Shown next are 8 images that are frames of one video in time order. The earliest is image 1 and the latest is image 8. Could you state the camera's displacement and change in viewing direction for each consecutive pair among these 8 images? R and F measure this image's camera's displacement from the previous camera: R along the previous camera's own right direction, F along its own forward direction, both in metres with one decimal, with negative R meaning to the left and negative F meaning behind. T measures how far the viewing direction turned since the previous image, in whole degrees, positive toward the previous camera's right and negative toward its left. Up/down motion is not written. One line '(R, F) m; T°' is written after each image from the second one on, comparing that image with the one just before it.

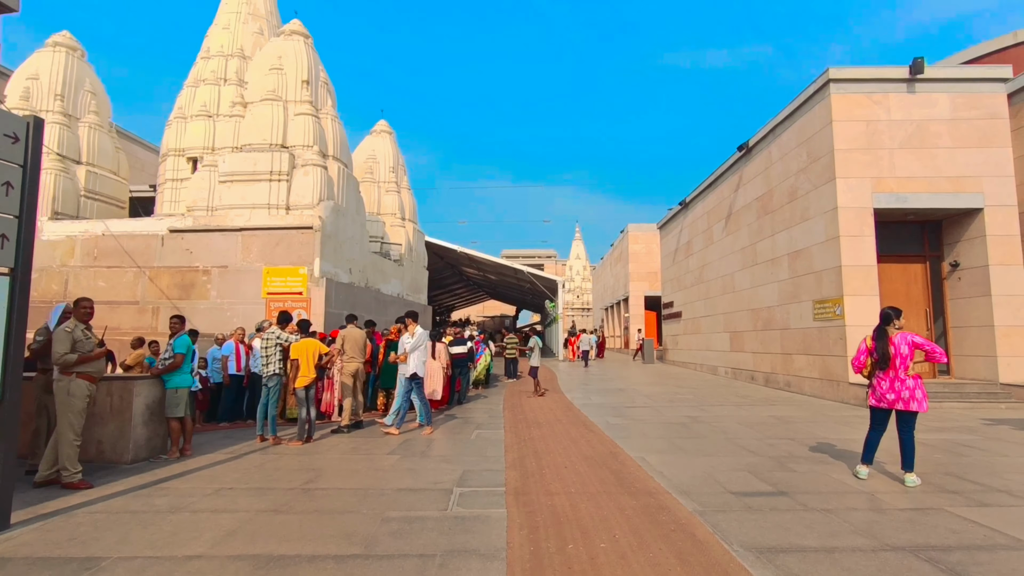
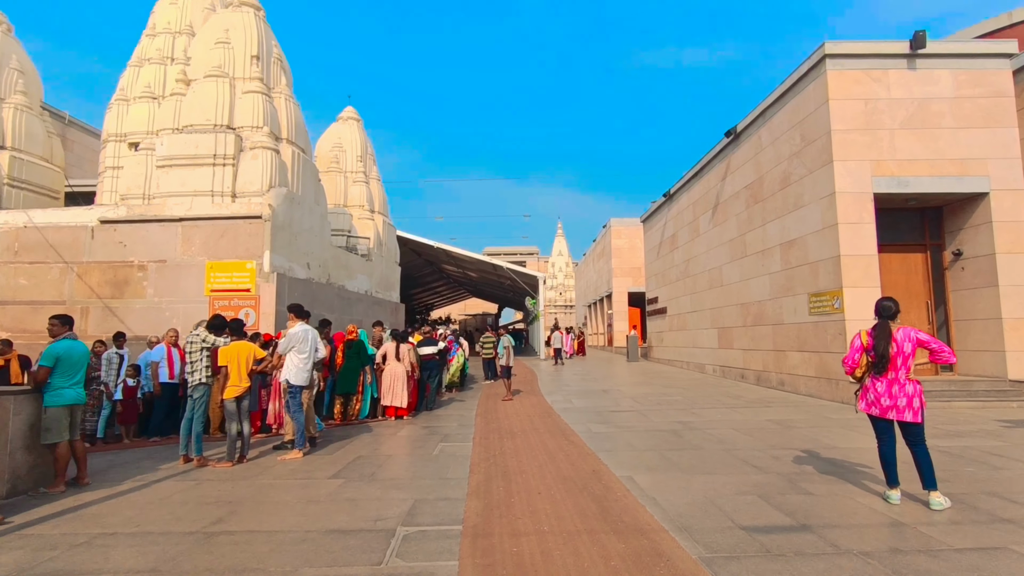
(+0.2, +1.0) m; +2°
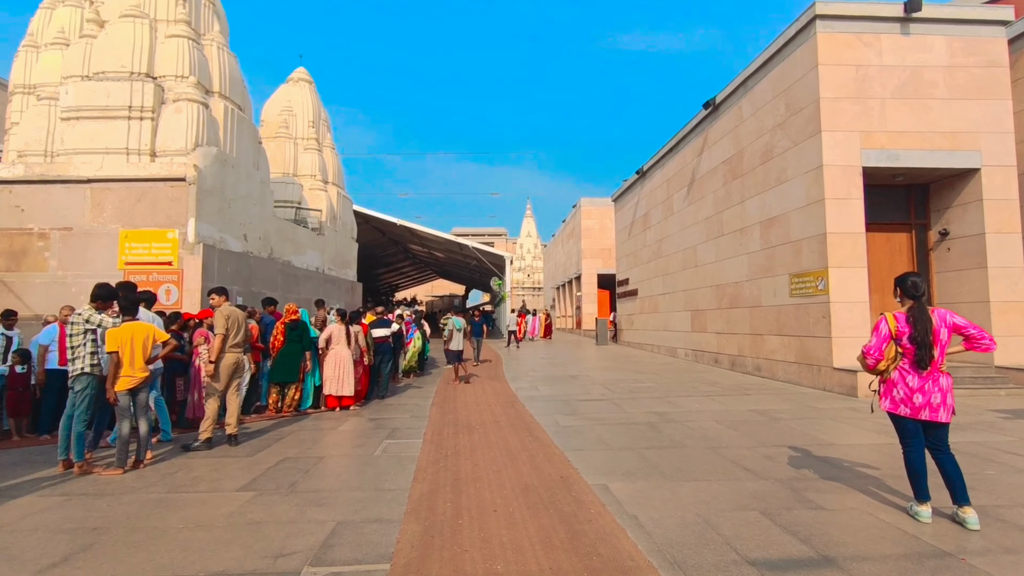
(+0.1, +1.0) m; +3°
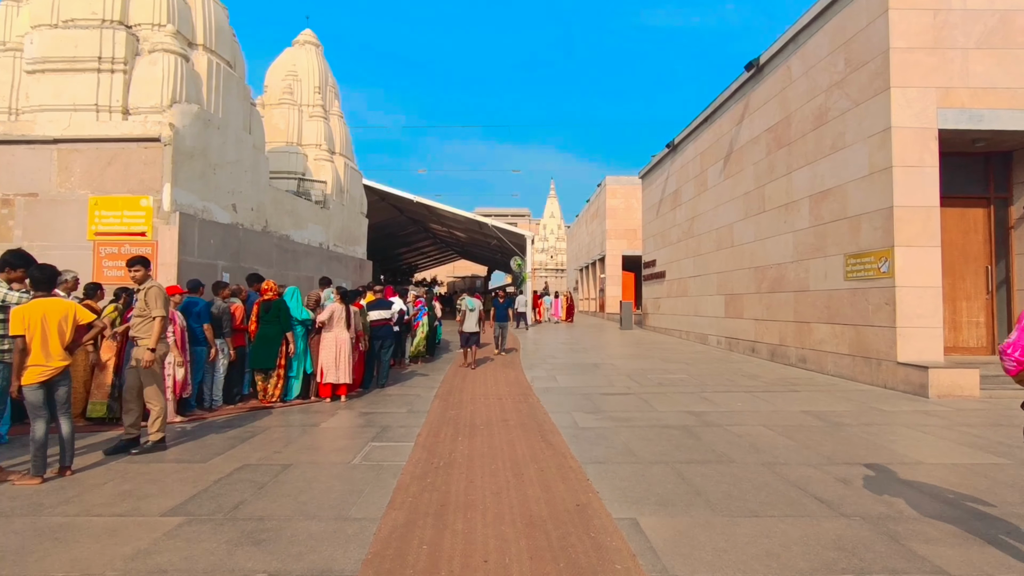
(+0.1, +1.1) m; -2°
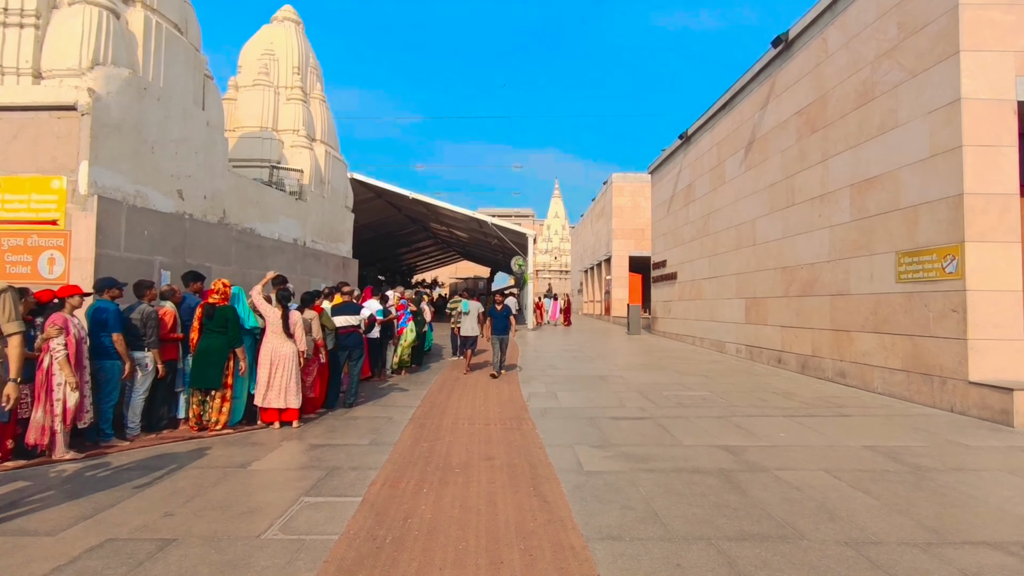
(+0.1, +1.3) m; 0°
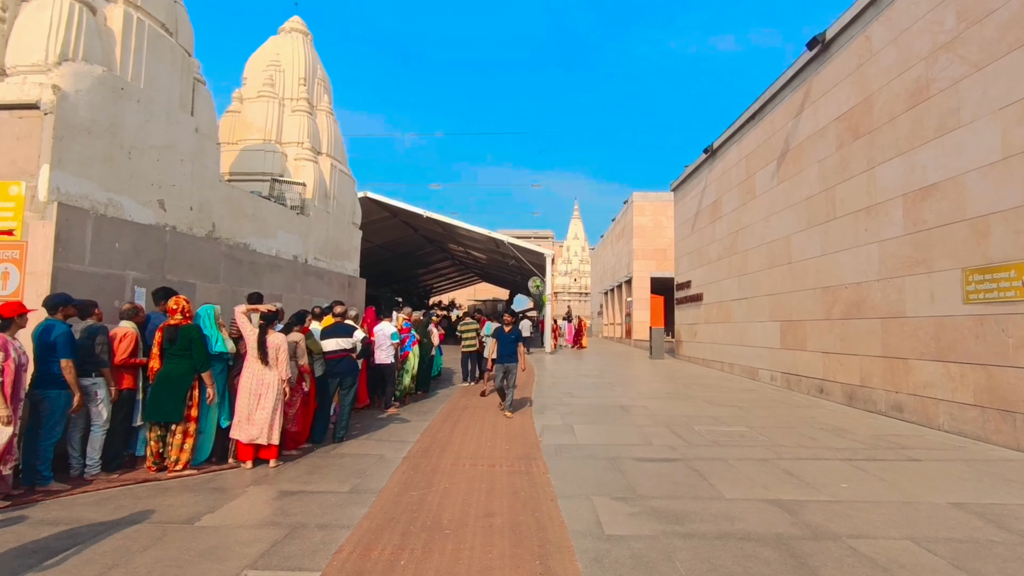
(+0.1, +0.8) m; -2°
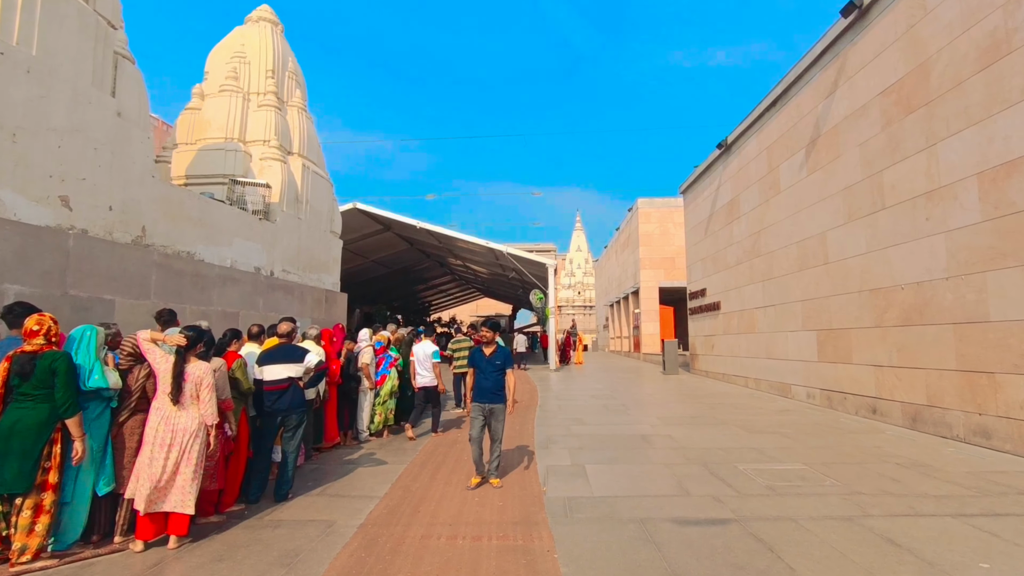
(+0.1, +1.4) m; 0°
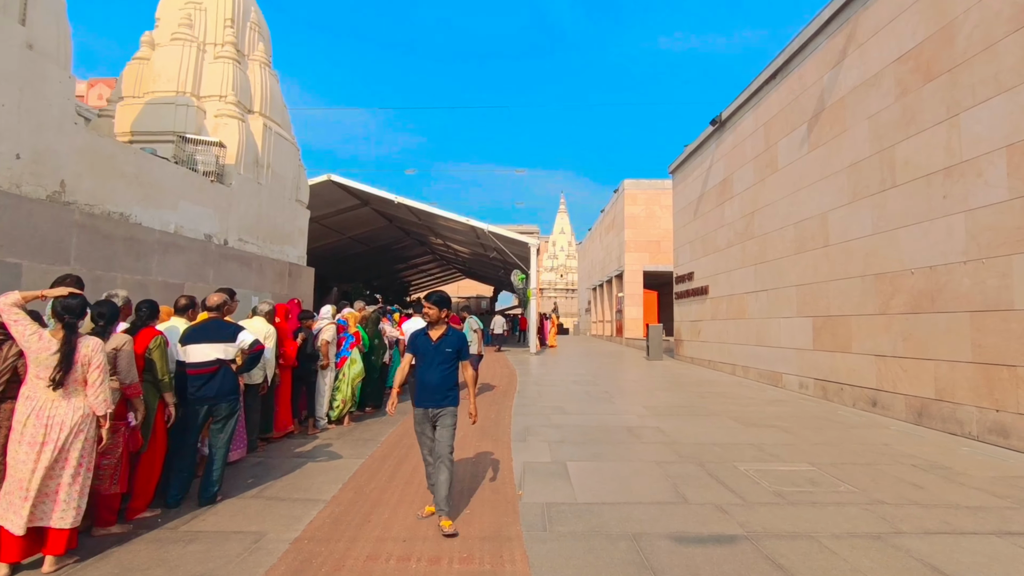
(+0.1, +0.8) m; +2°
